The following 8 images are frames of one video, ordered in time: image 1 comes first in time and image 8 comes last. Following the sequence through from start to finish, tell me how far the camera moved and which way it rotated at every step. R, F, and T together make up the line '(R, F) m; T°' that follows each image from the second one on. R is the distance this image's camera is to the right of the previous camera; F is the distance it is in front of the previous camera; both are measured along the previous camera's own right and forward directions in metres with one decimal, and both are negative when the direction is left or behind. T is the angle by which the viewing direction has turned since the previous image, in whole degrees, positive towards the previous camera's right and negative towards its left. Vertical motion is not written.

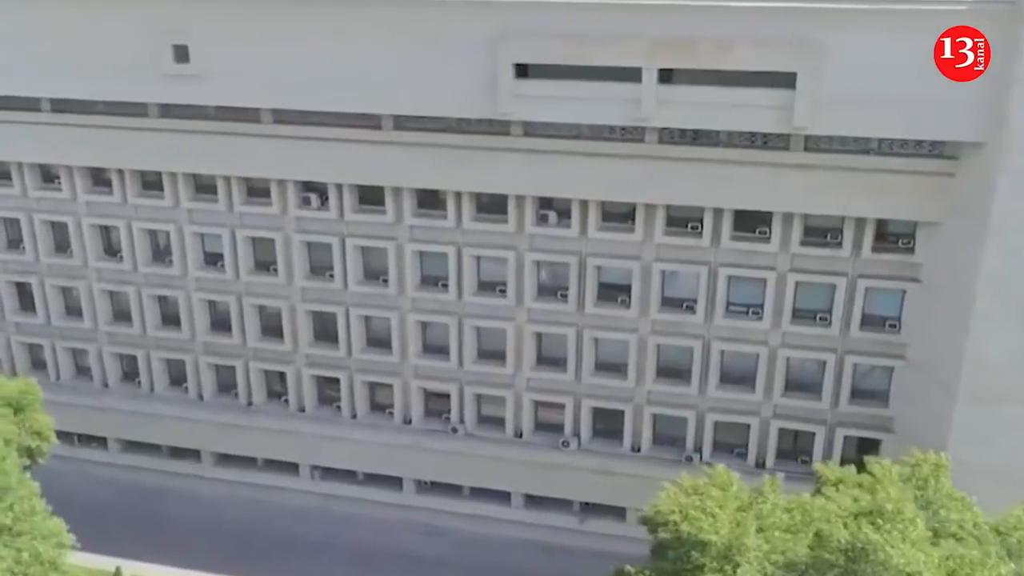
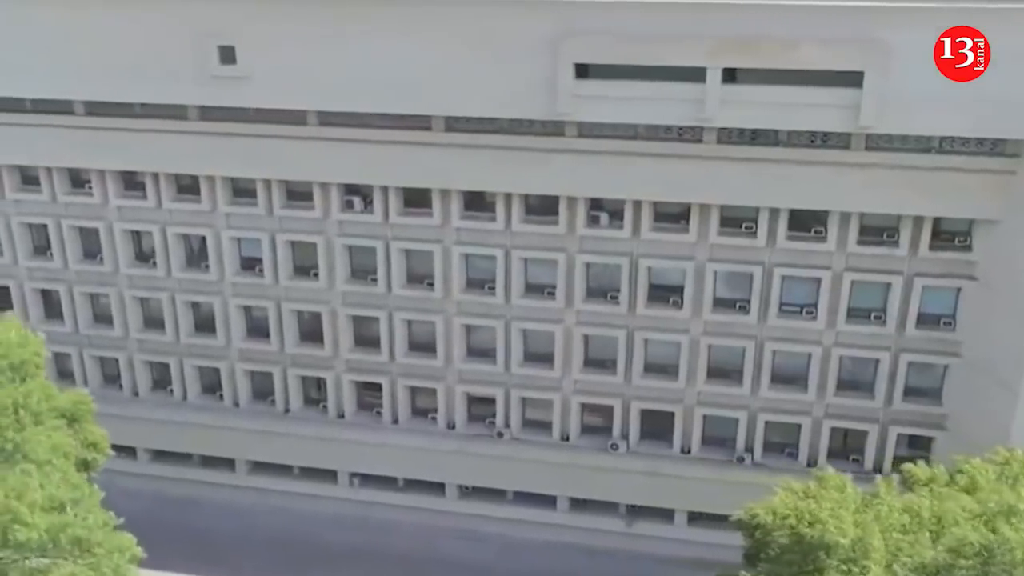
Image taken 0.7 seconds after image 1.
(-1.3, +0.2) m; +2°
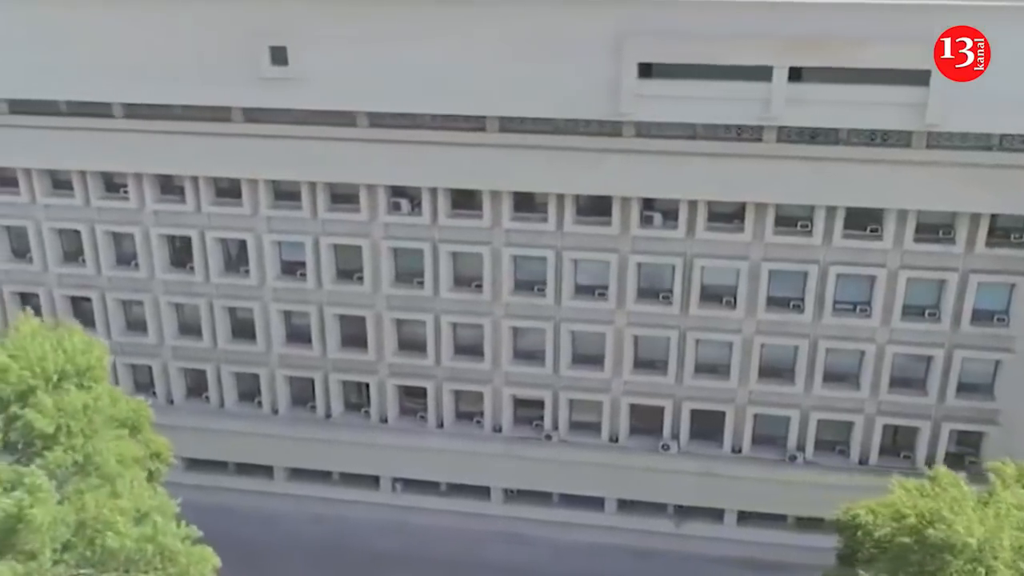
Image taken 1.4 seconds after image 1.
(-1.3, +0.1) m; +2°
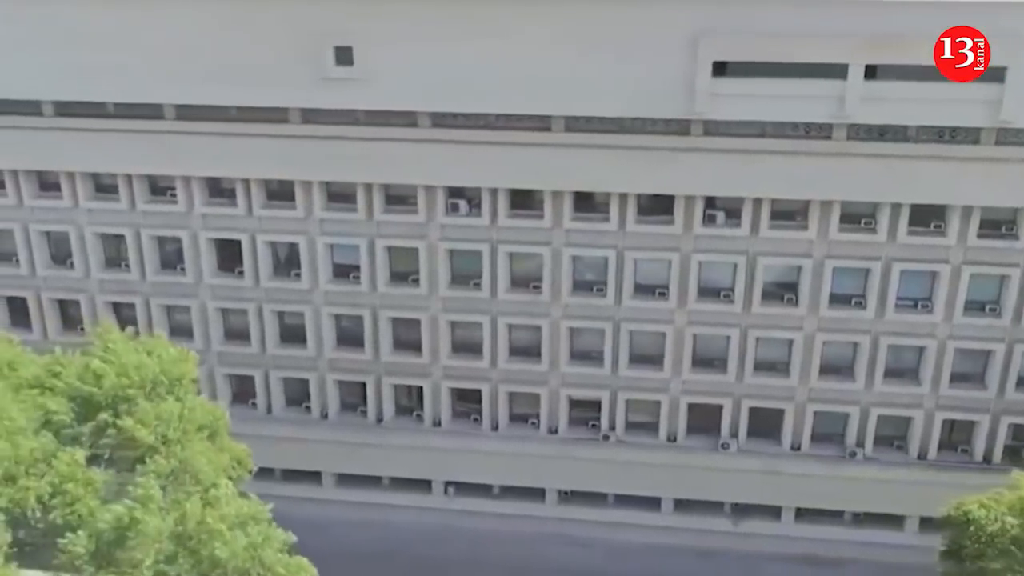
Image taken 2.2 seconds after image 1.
(-1.4, +0.1) m; +2°
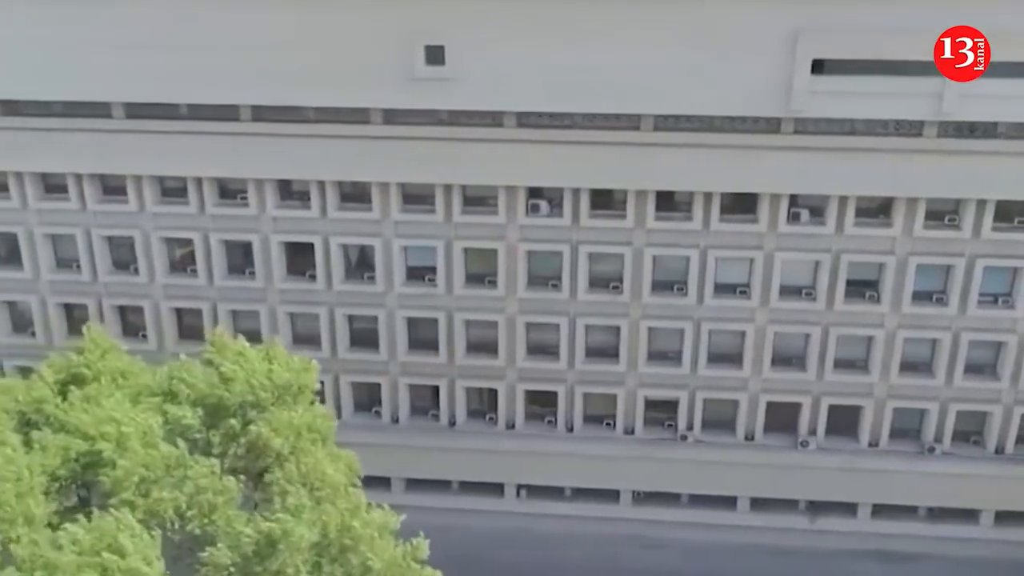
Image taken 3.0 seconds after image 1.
(-1.8, +0.2) m; +2°
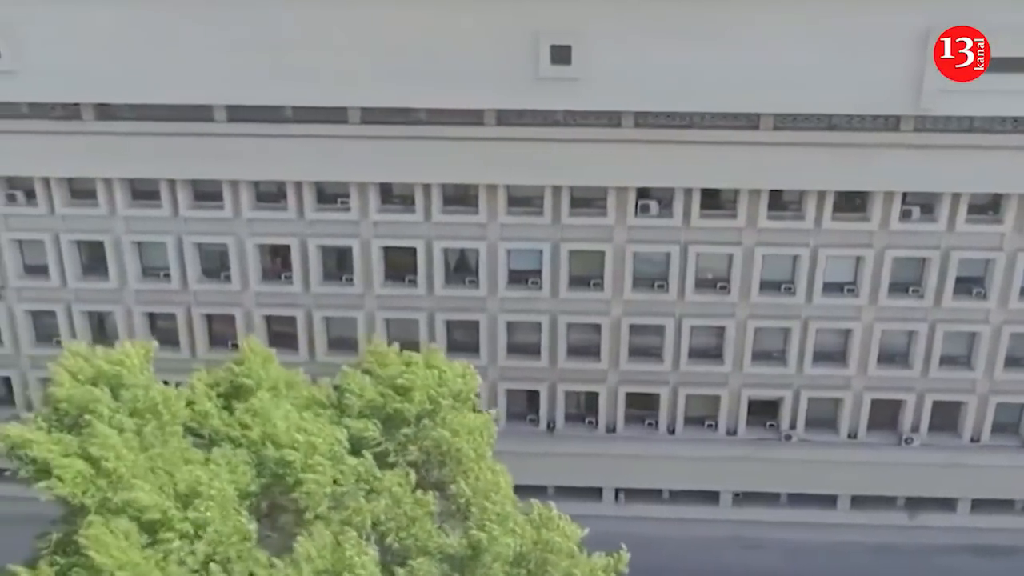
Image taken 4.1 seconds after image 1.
(-2.3, +0.3) m; +3°
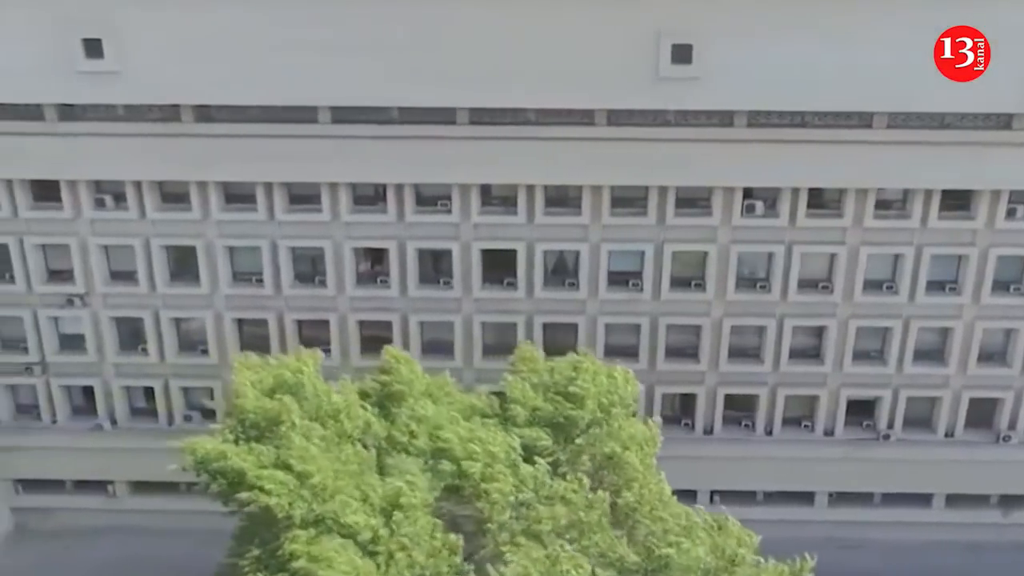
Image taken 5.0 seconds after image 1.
(-2.0, +0.2) m; +2°
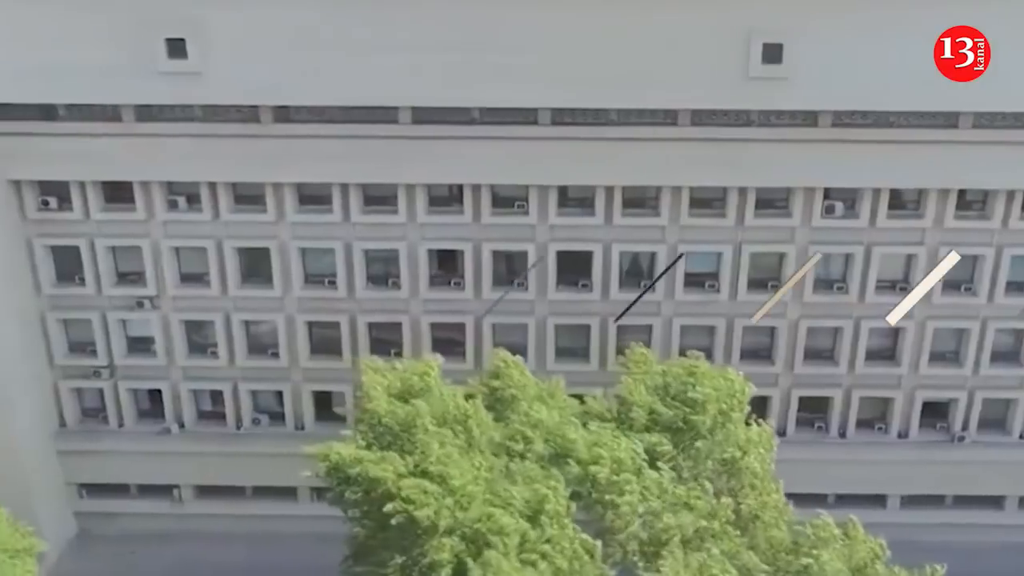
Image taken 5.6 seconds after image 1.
(-1.2, +0.1) m; 0°
